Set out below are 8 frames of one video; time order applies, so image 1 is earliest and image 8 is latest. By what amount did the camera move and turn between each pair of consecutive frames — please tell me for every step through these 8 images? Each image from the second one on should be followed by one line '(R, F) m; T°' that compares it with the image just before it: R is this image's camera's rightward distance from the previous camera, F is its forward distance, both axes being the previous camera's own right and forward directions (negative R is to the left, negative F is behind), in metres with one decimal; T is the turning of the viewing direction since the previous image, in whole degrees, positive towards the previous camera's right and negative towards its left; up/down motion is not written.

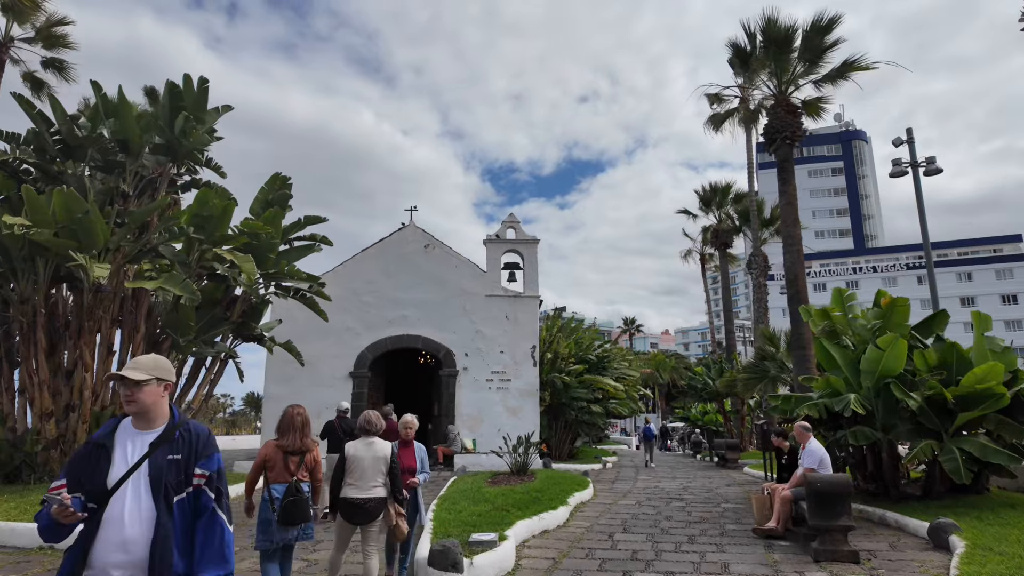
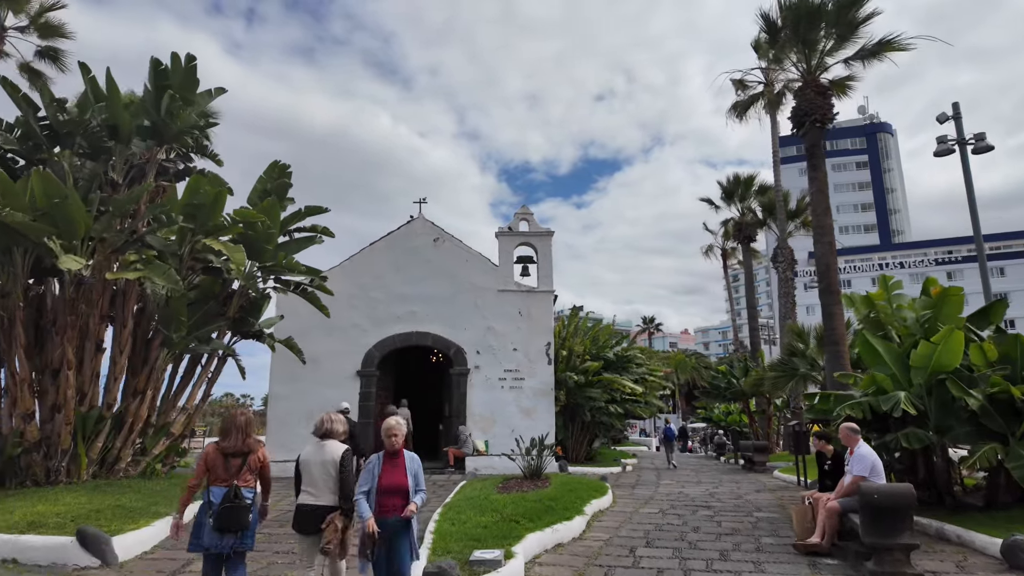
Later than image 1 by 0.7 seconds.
(+0.1, +0.7) m; -2°
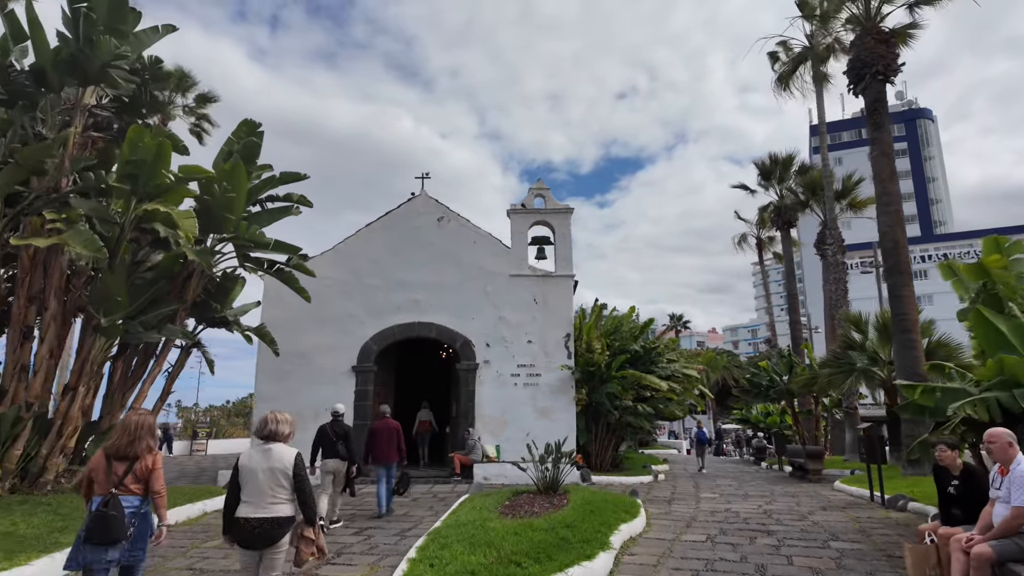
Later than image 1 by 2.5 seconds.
(+0.2, +1.8) m; -2°
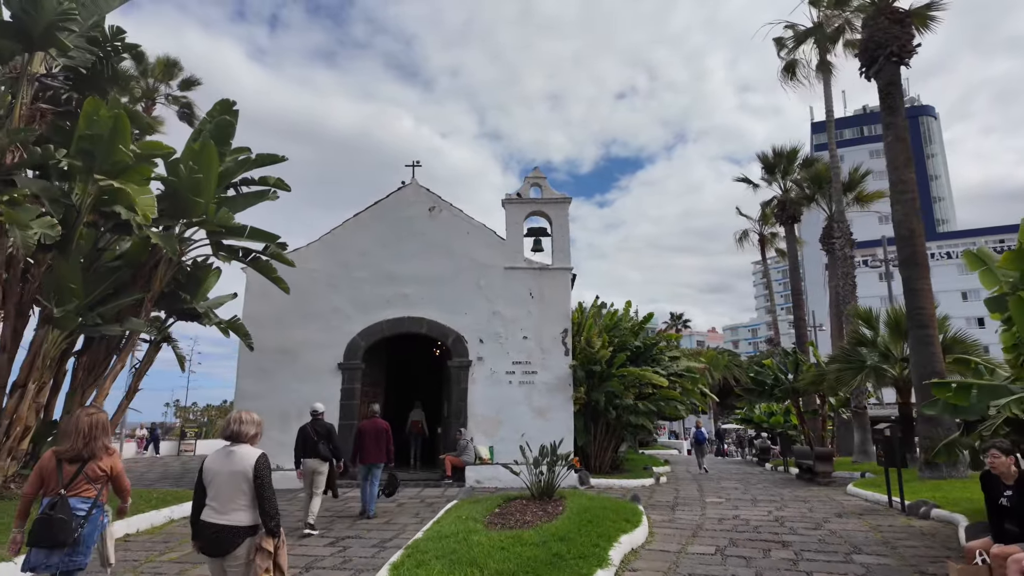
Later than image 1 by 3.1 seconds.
(+0.1, +0.6) m; 0°
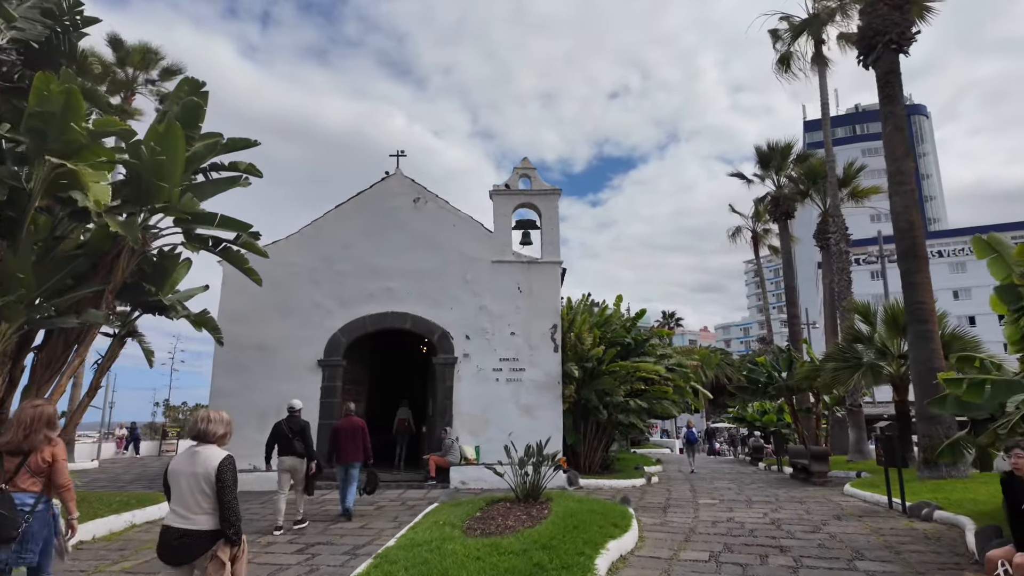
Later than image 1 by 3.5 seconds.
(+0.1, +0.4) m; +1°
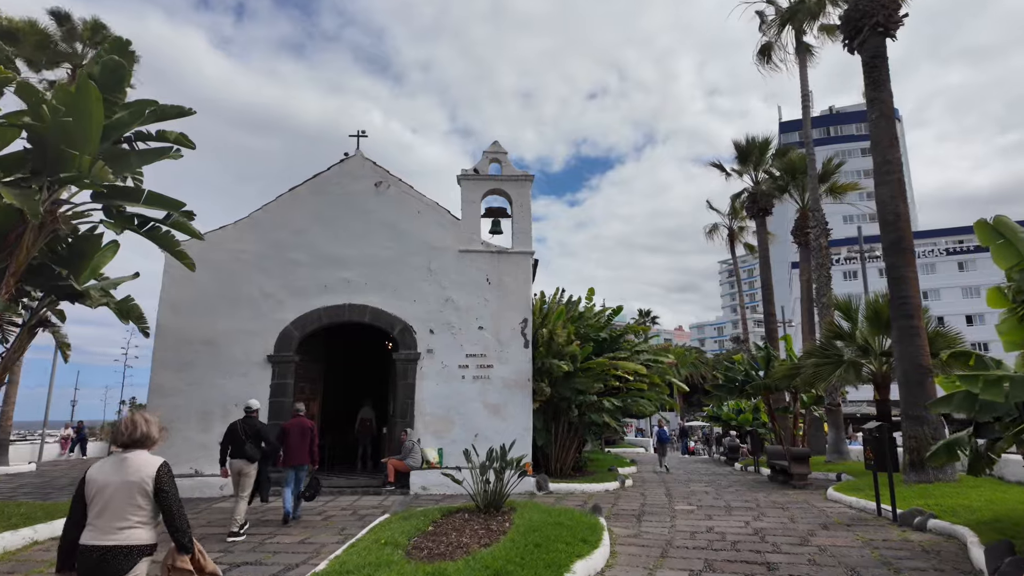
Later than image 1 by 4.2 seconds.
(+0.2, +0.8) m; +2°
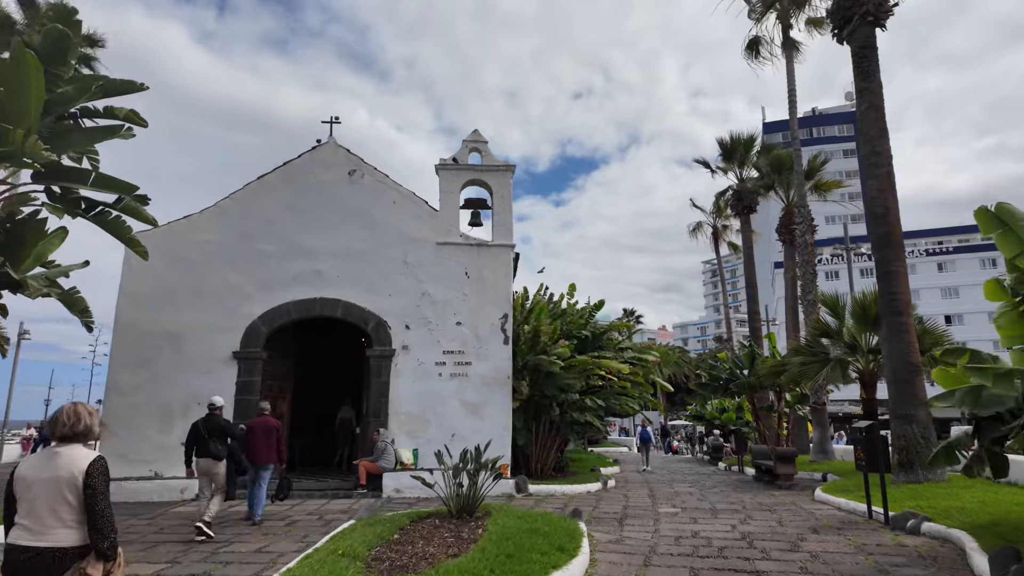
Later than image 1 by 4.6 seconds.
(+0.1, +0.4) m; +1°
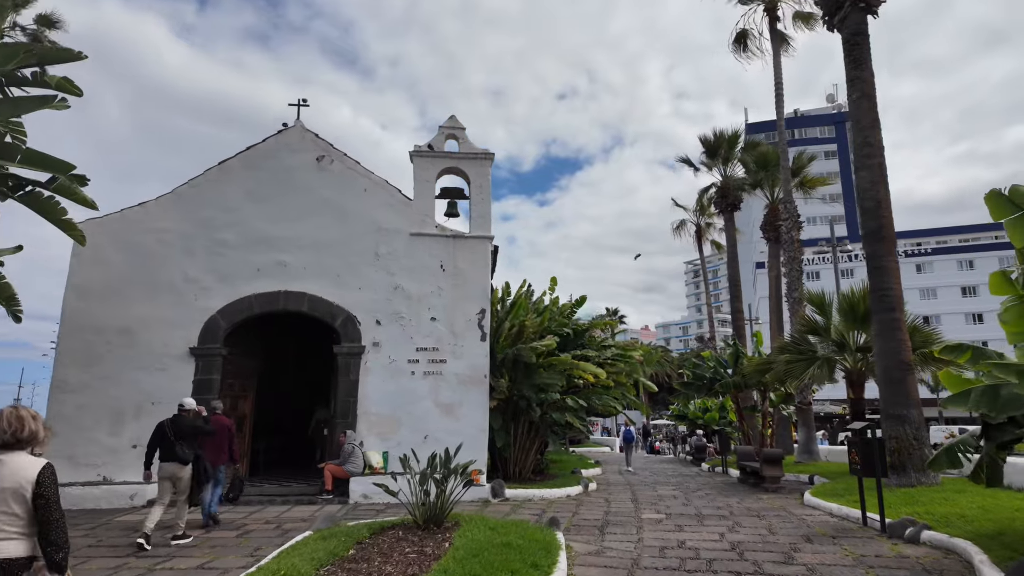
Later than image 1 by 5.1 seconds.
(+0.1, +0.5) m; +2°
